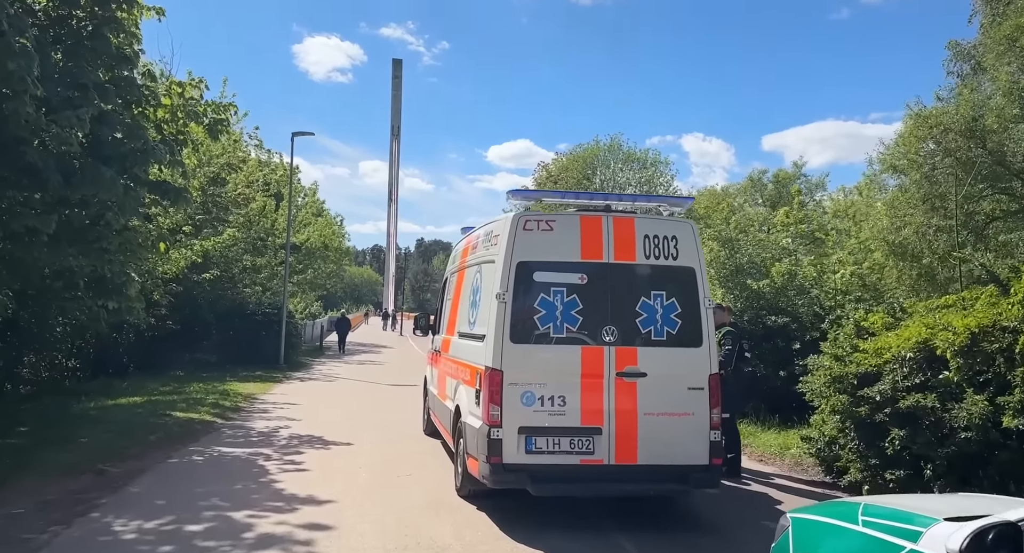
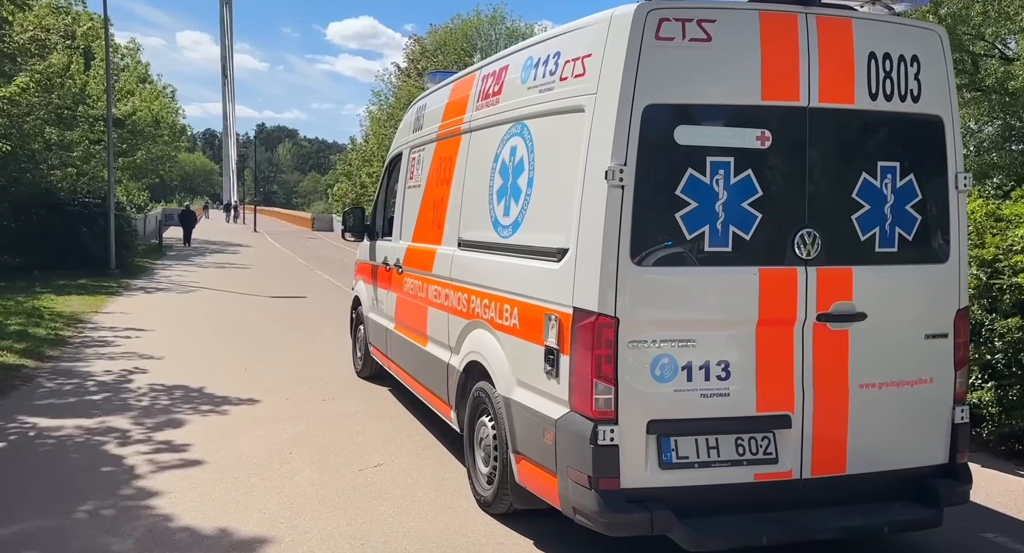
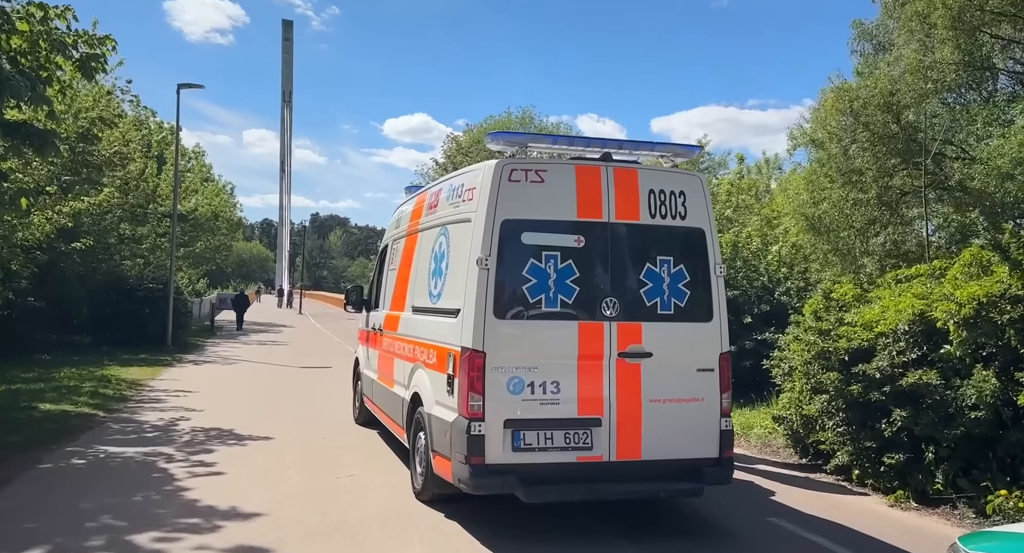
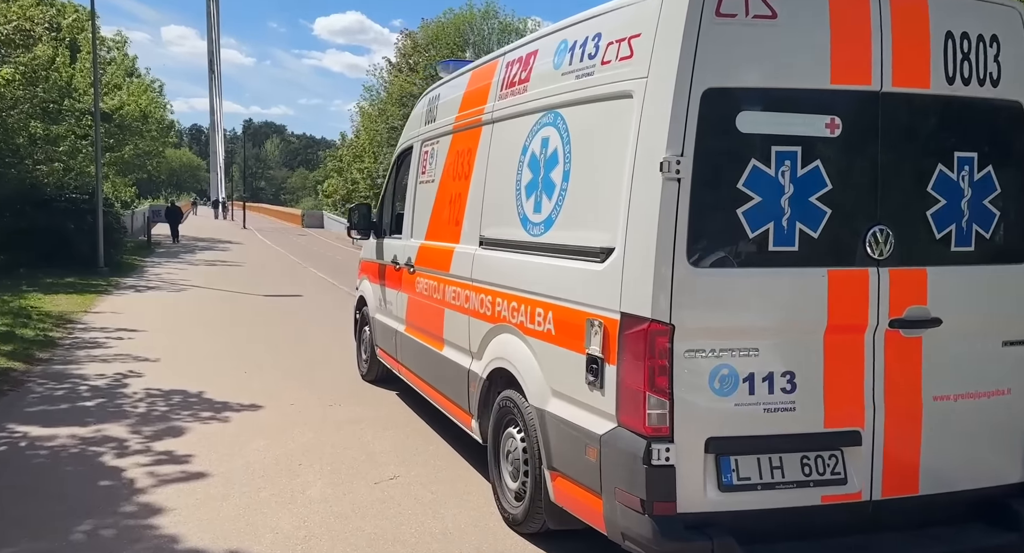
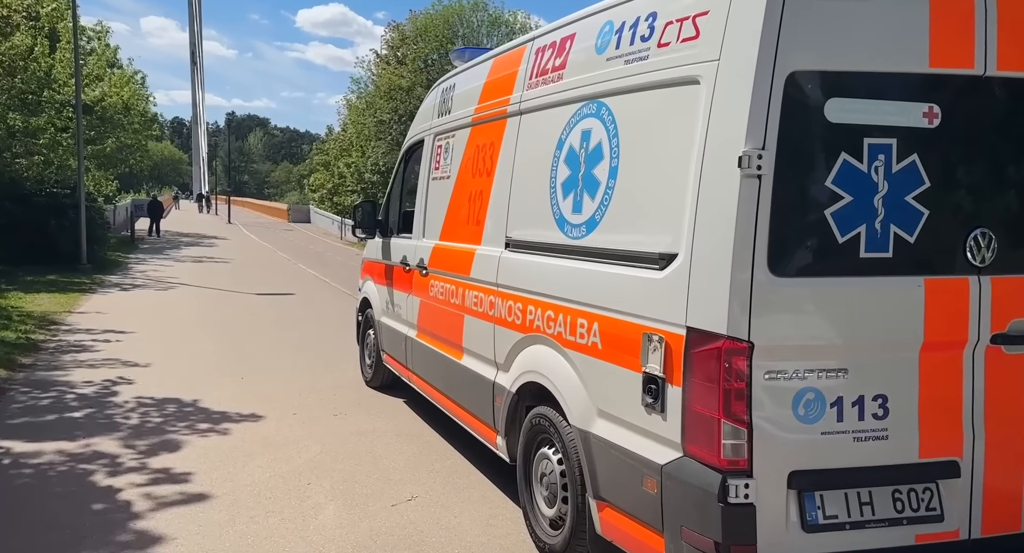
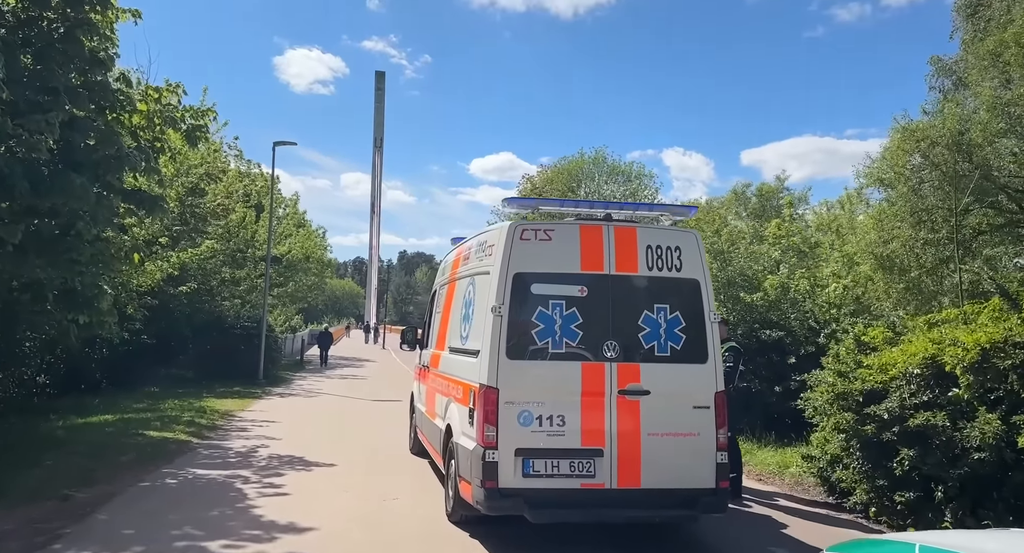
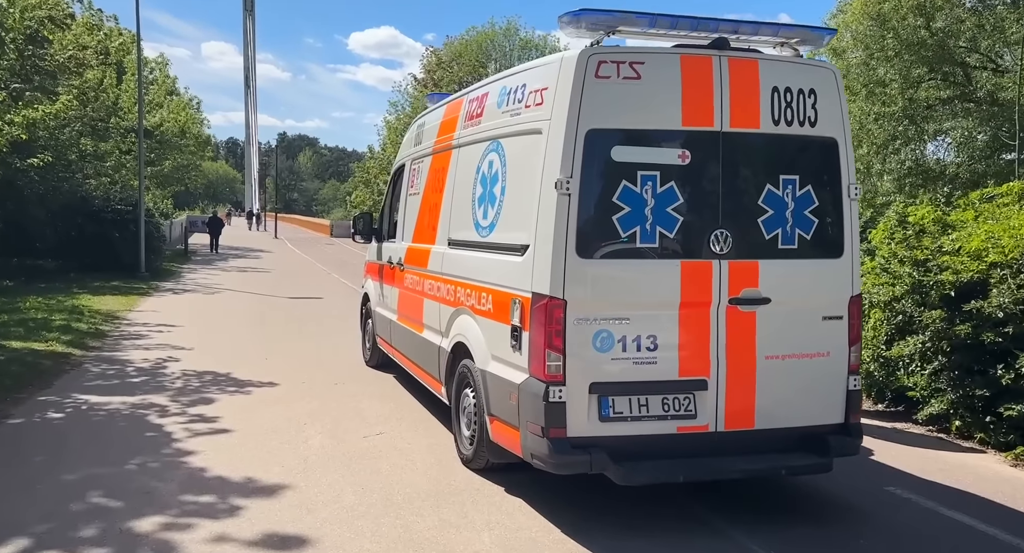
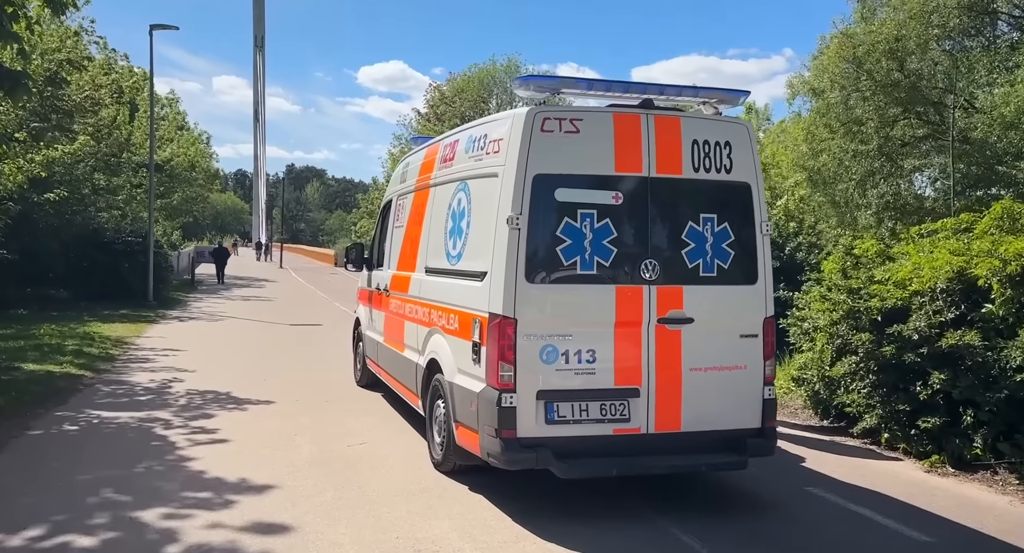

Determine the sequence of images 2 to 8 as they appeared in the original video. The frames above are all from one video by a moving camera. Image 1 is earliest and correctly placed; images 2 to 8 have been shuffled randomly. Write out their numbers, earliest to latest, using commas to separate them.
6, 3, 8, 7, 2, 4, 5
